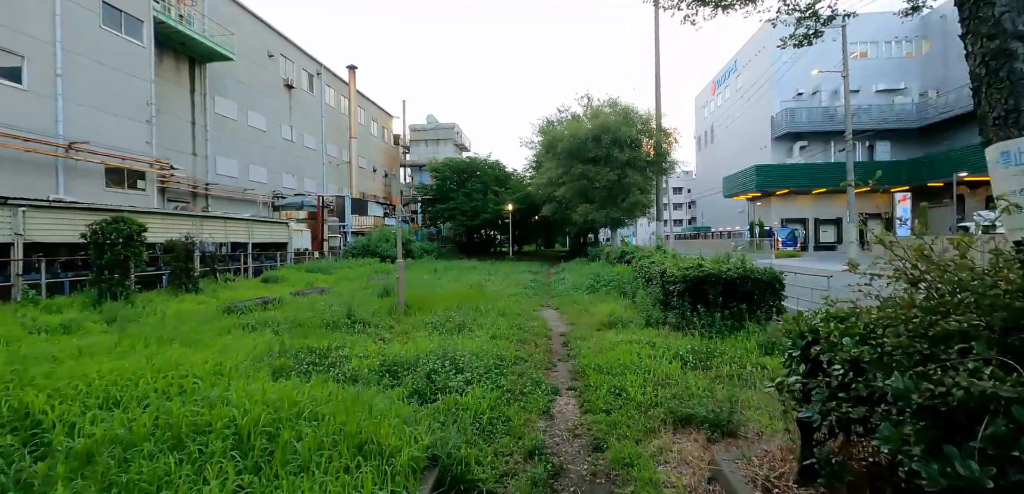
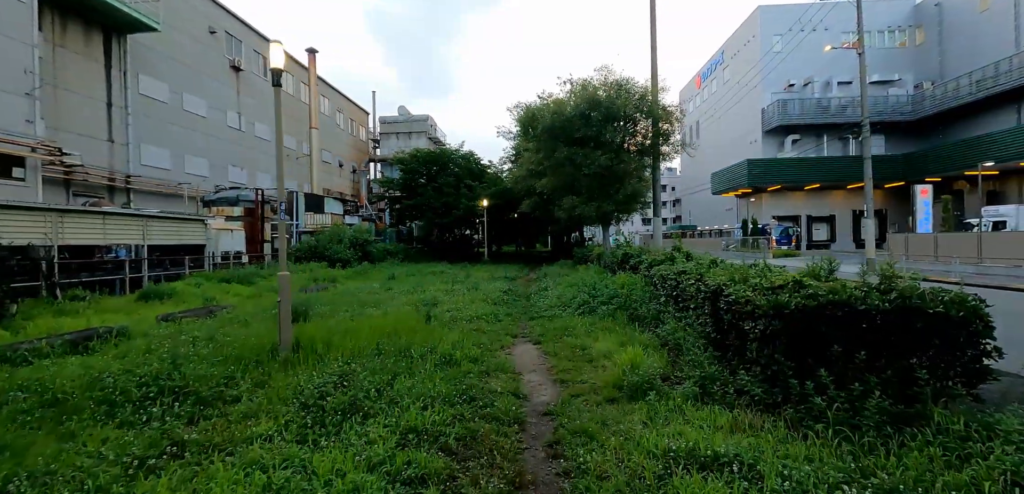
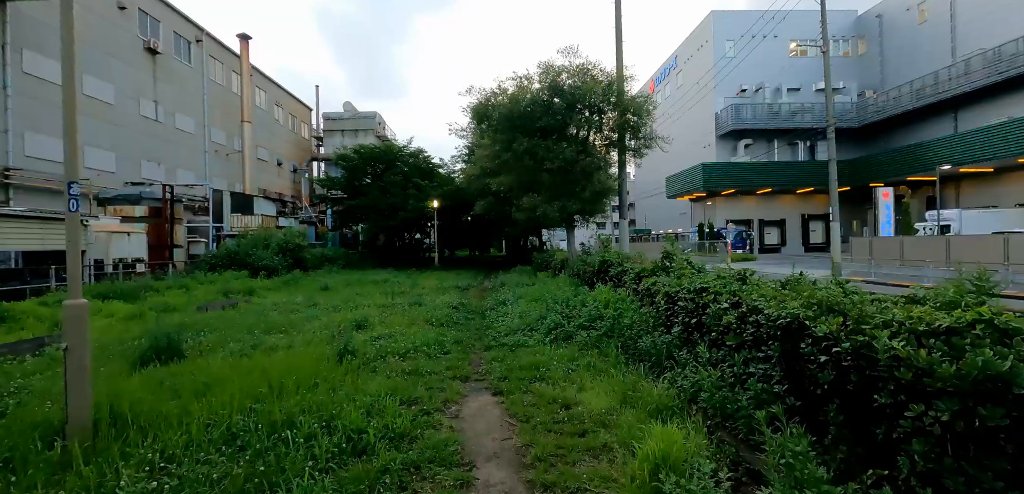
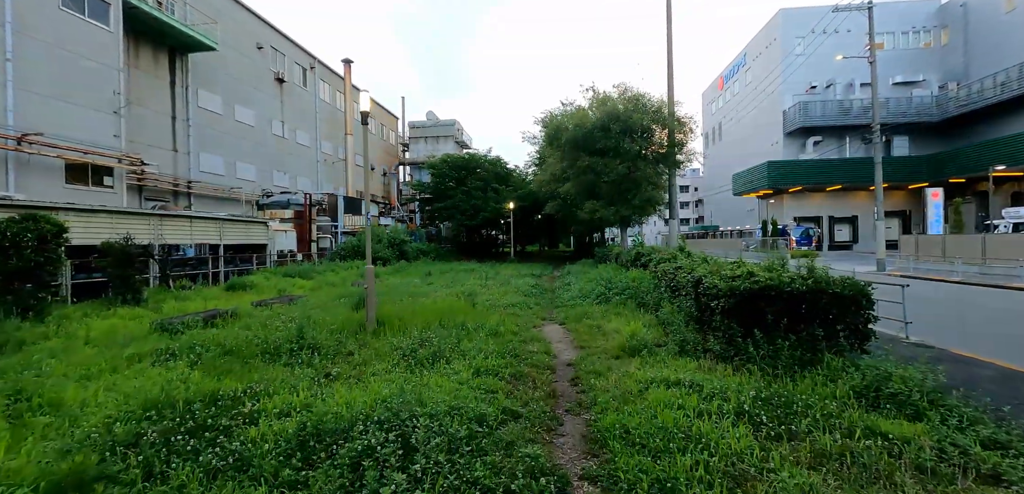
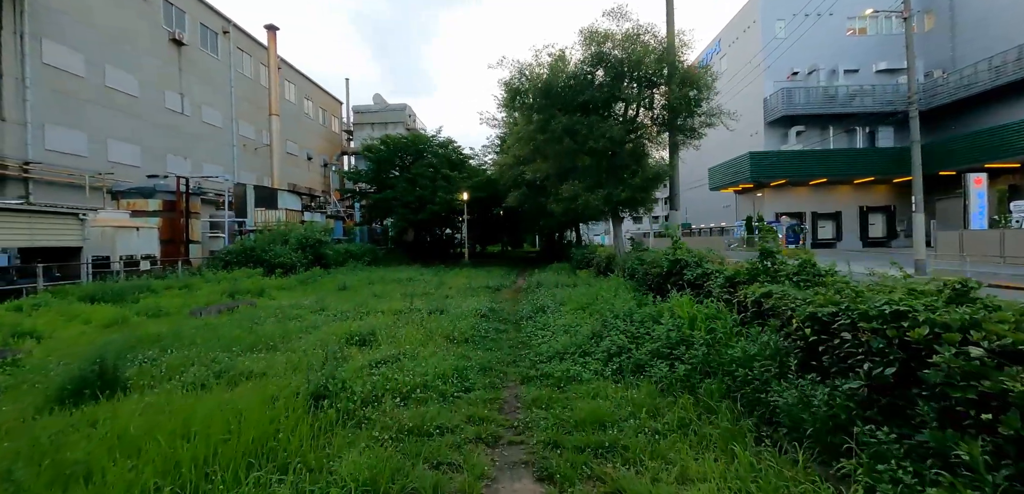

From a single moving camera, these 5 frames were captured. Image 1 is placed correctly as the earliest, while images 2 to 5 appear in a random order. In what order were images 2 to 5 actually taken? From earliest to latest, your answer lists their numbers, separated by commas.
4, 2, 3, 5
